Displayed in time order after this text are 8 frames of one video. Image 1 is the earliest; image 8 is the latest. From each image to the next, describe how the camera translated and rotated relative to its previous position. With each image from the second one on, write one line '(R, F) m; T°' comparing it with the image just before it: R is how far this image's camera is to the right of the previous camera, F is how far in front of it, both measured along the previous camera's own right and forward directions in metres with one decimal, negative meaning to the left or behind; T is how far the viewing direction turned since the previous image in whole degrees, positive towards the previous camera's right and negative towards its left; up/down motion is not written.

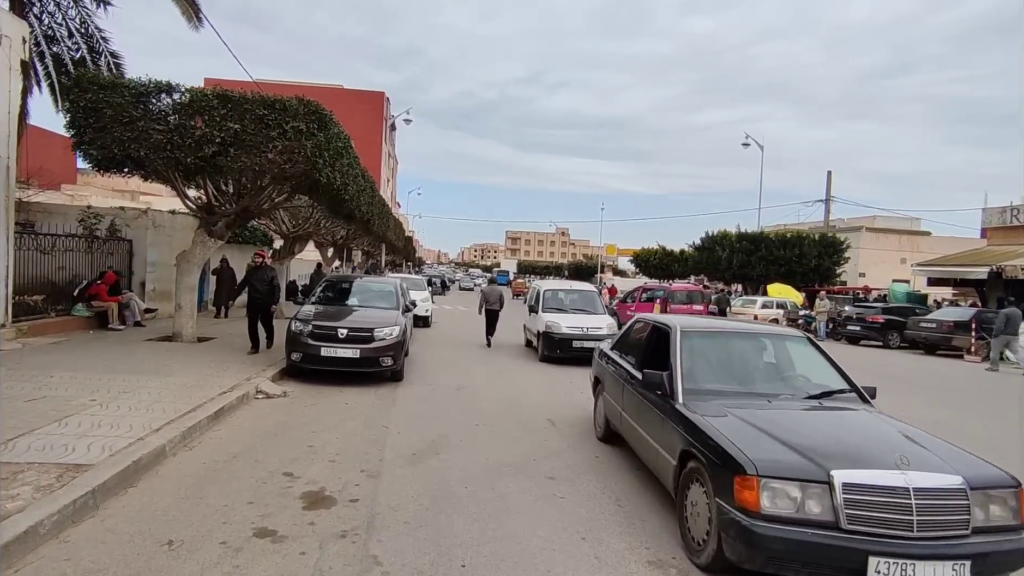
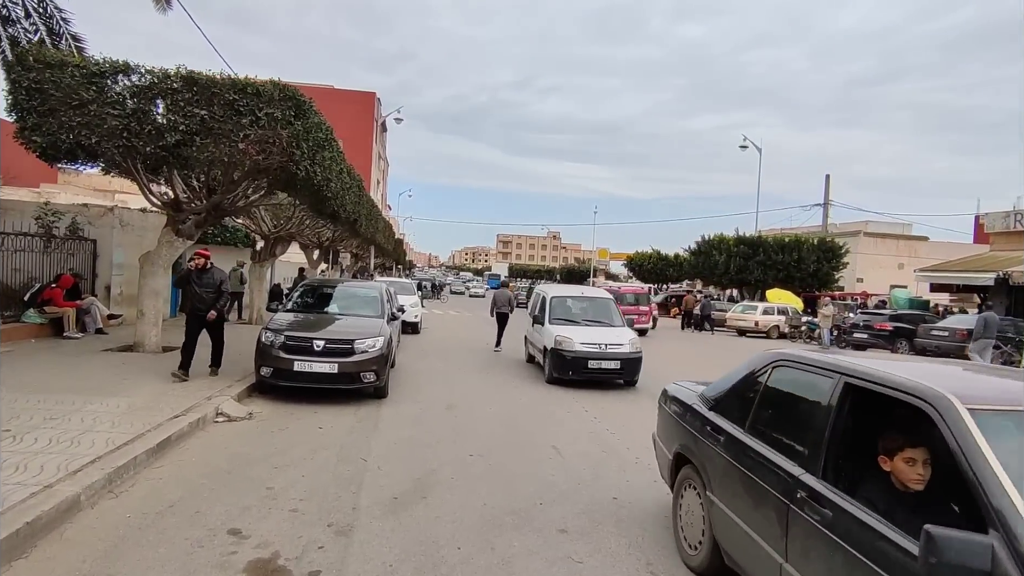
(-0.1, +1.1) m; +1°
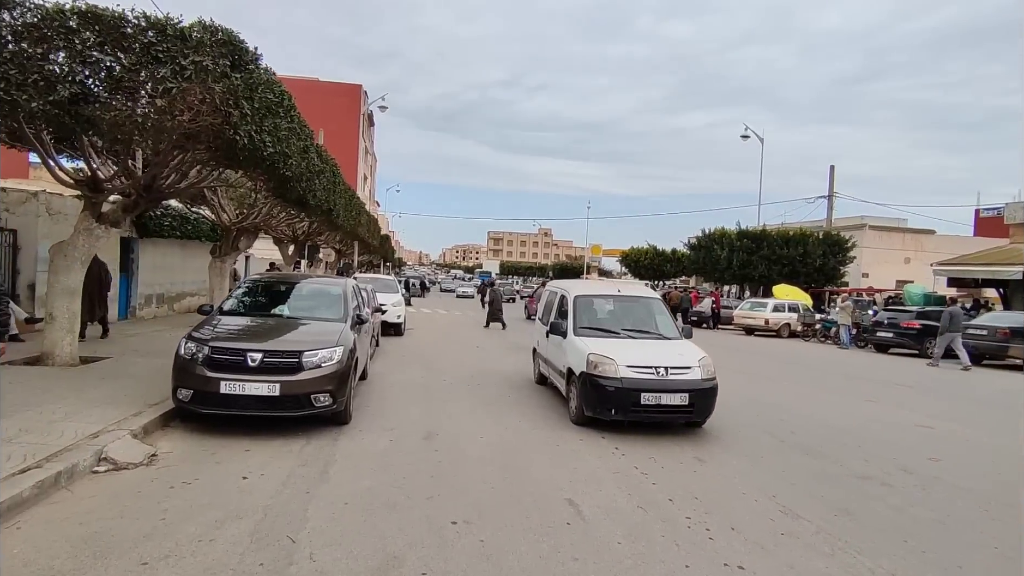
(-0.1, +2.1) m; +1°
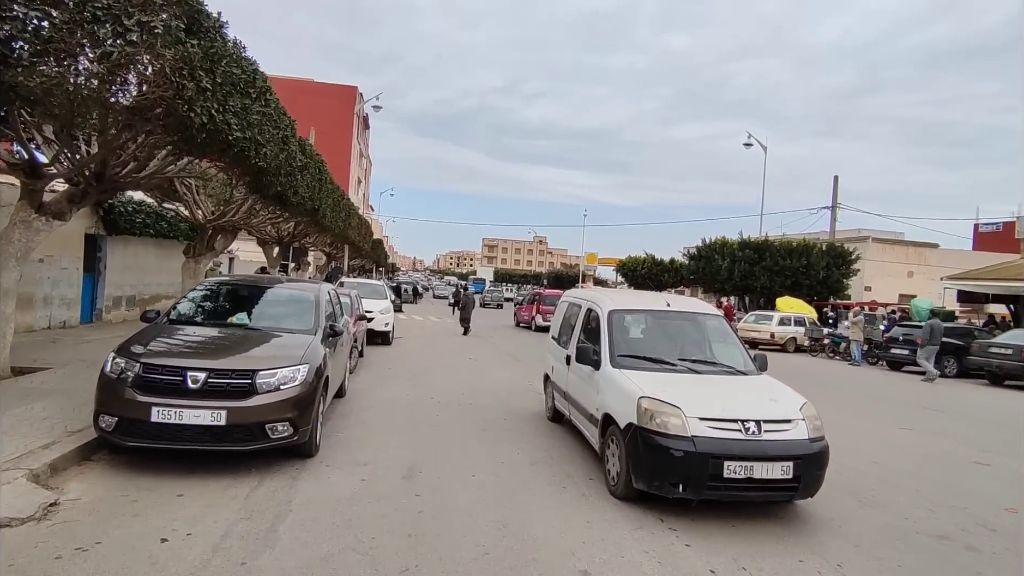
(-0.1, +1.2) m; +1°
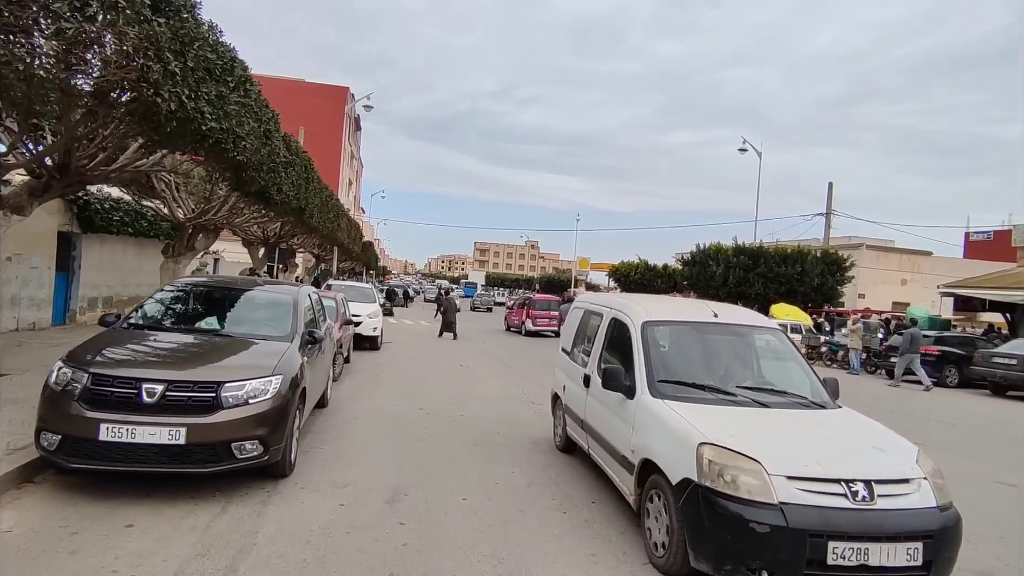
(-0.1, +0.6) m; +1°
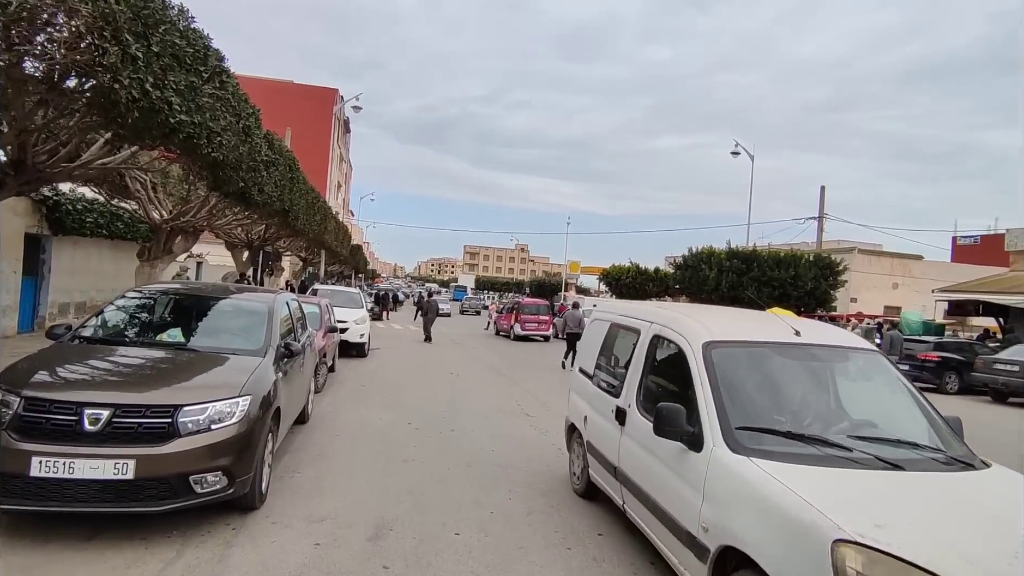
(-0.1, +0.6) m; +1°
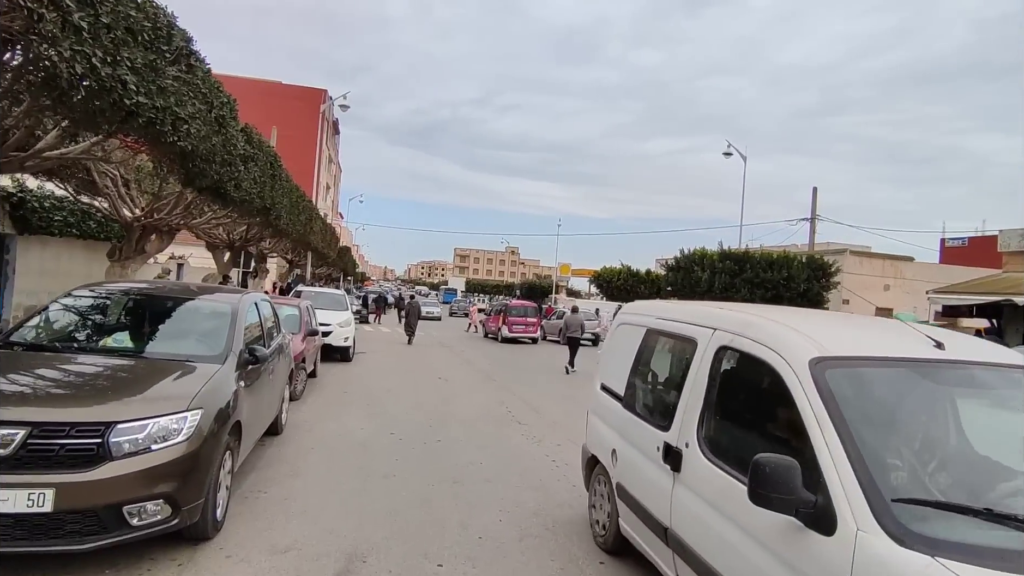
(0.0, +0.6) m; +1°
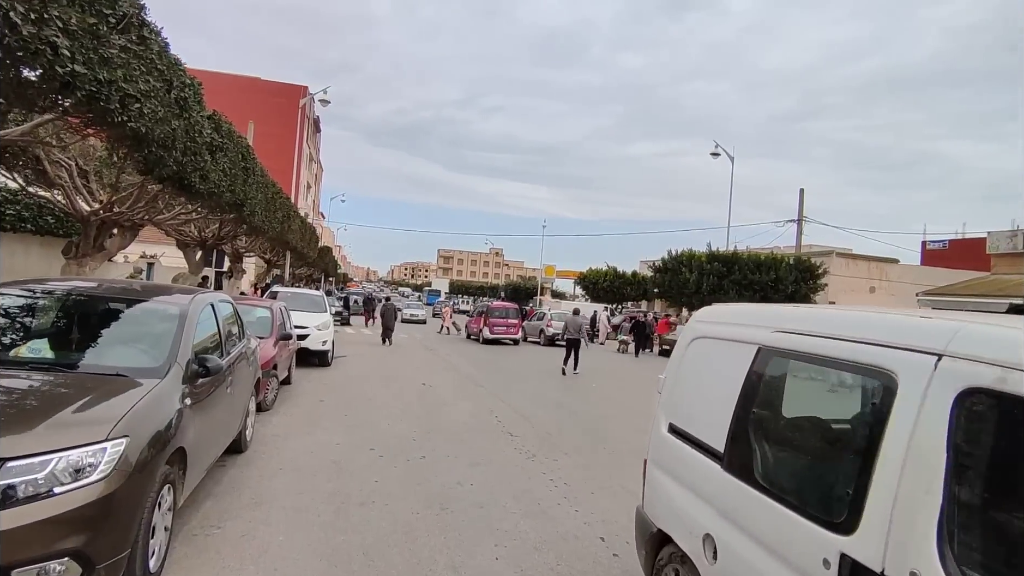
(-0.1, +0.8) m; +2°
